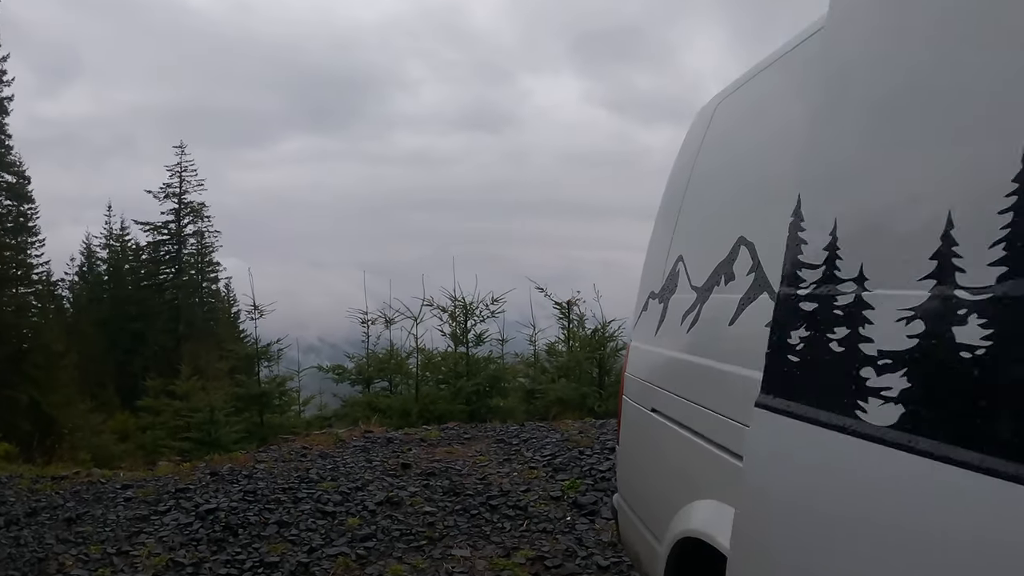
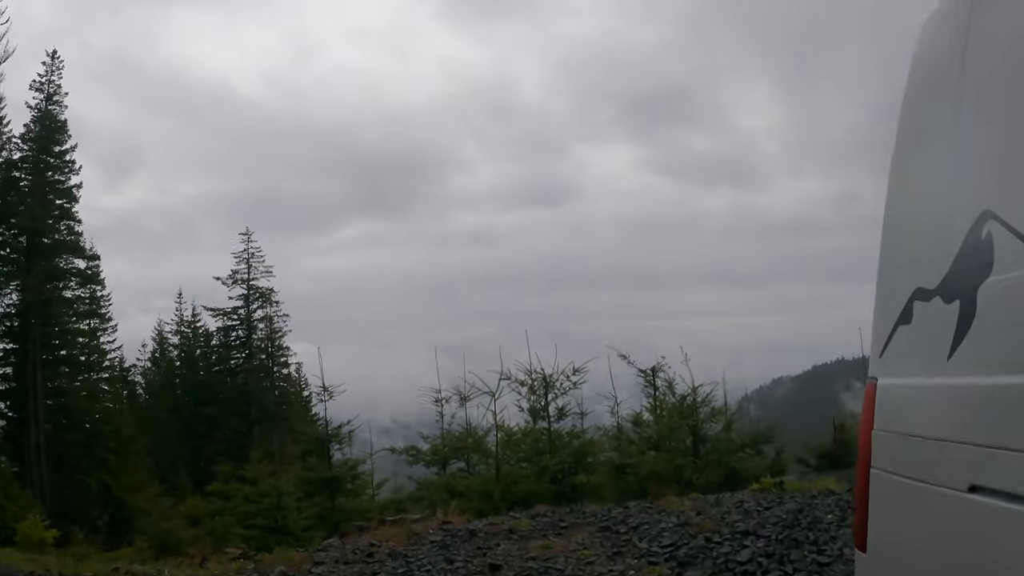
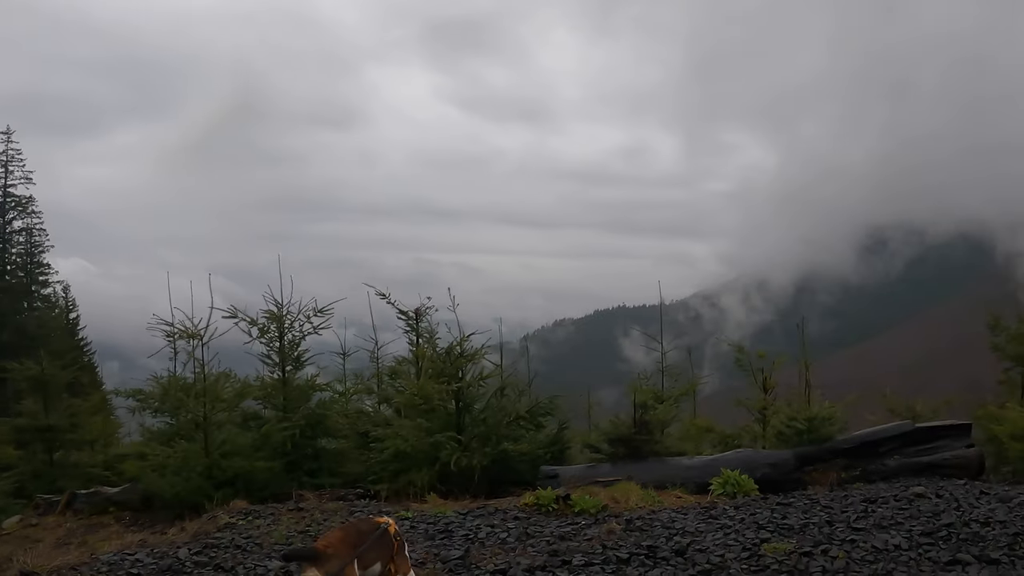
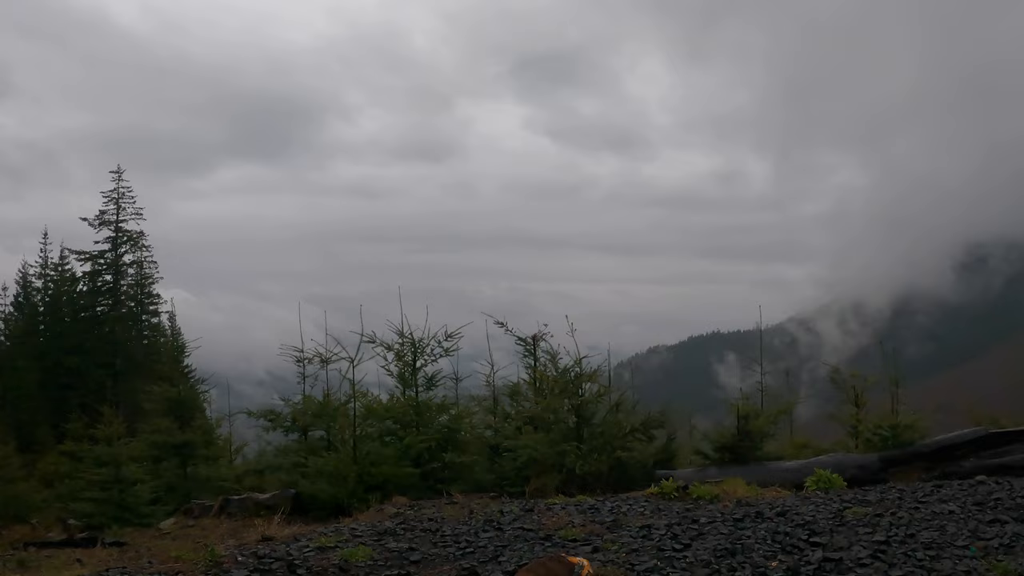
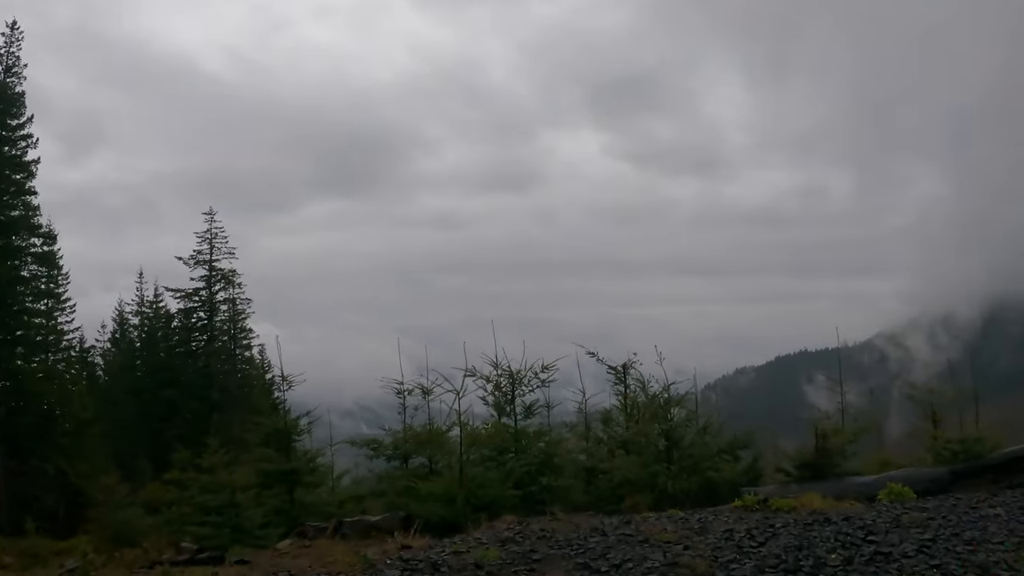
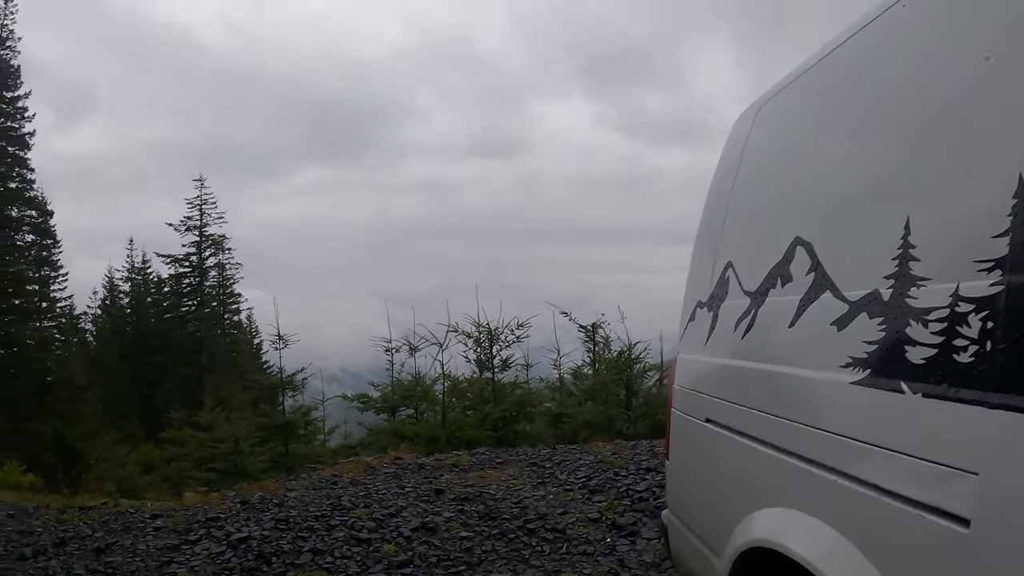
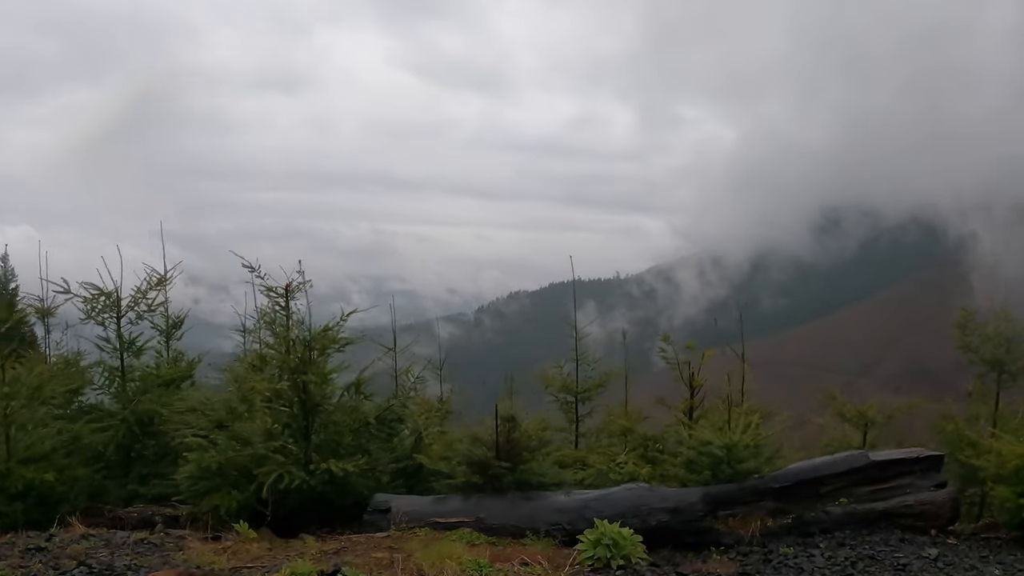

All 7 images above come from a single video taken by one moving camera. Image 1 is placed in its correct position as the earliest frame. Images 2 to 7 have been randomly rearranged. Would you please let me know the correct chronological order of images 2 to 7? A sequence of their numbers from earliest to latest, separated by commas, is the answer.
6, 2, 5, 4, 3, 7
